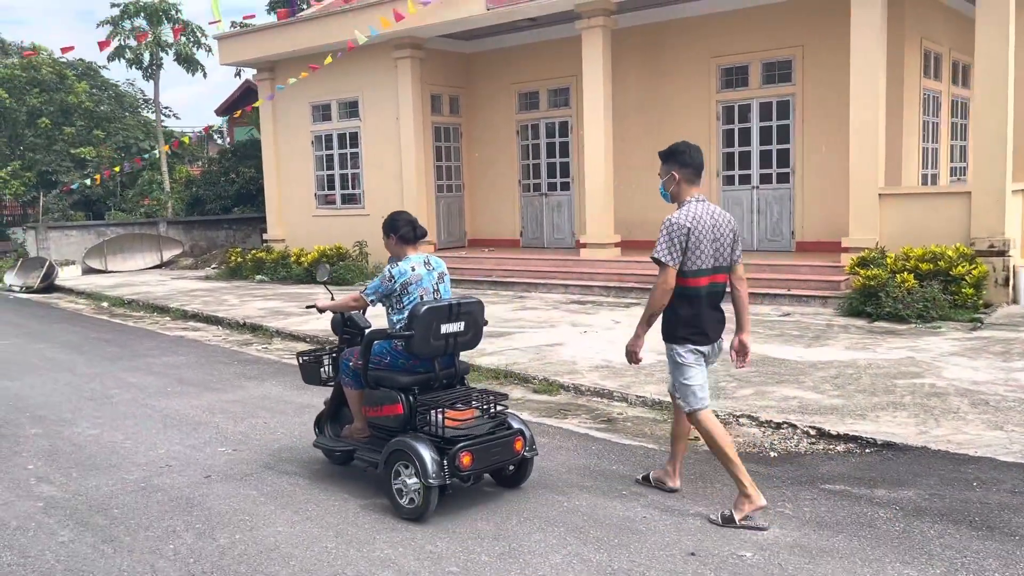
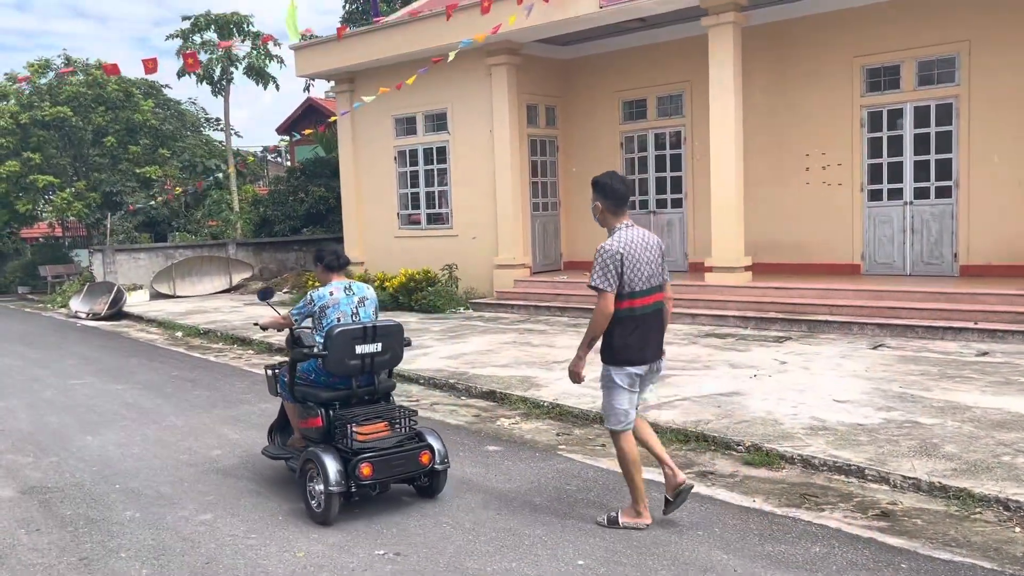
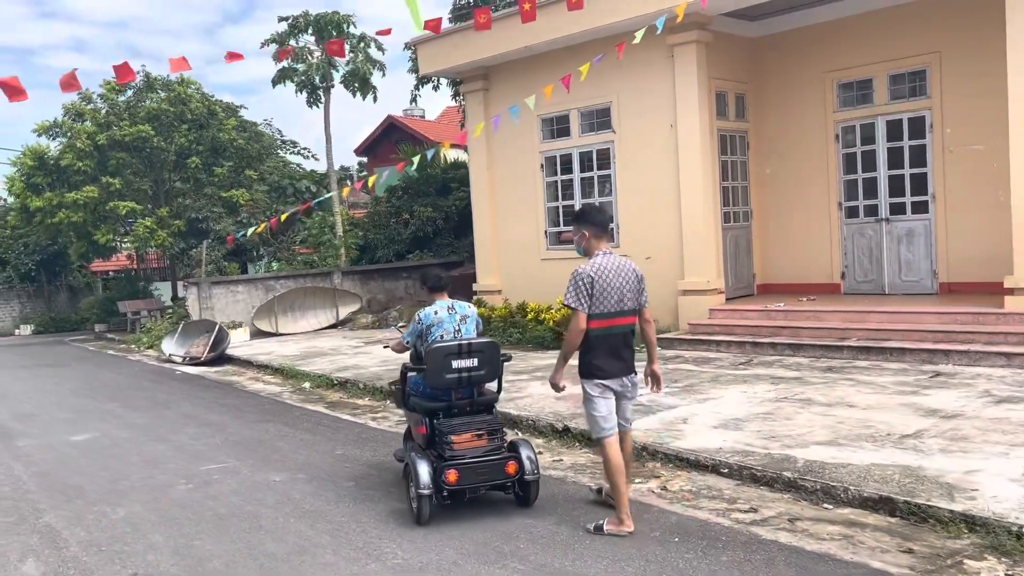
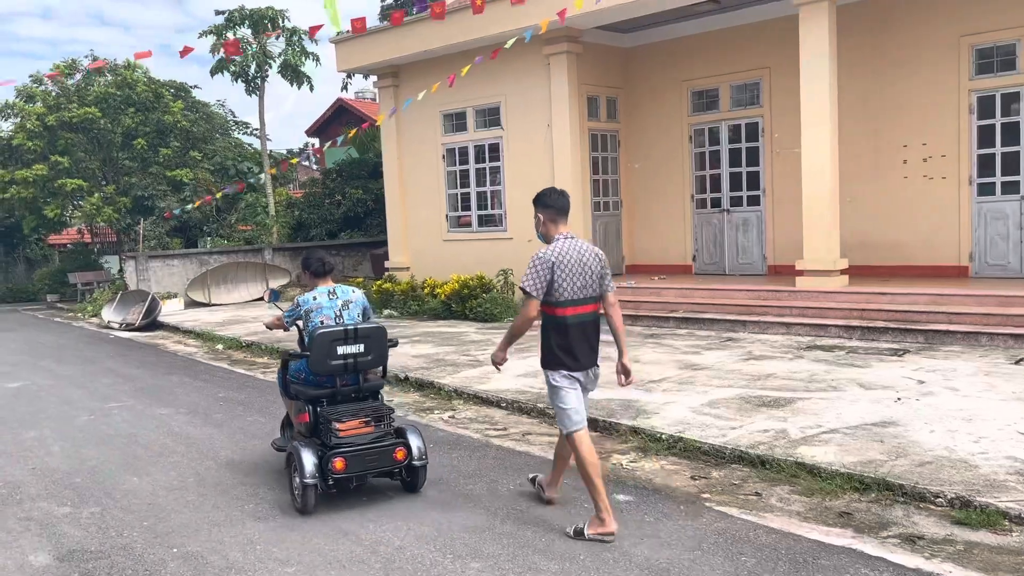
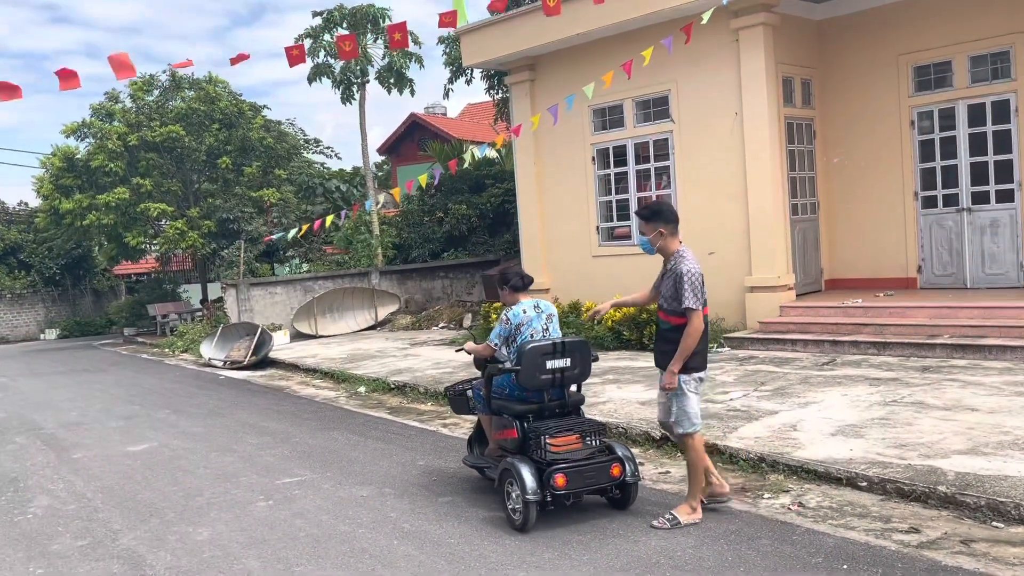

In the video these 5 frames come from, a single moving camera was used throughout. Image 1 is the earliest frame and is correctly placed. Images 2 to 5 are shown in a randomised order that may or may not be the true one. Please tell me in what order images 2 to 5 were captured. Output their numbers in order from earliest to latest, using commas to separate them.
2, 4, 3, 5
